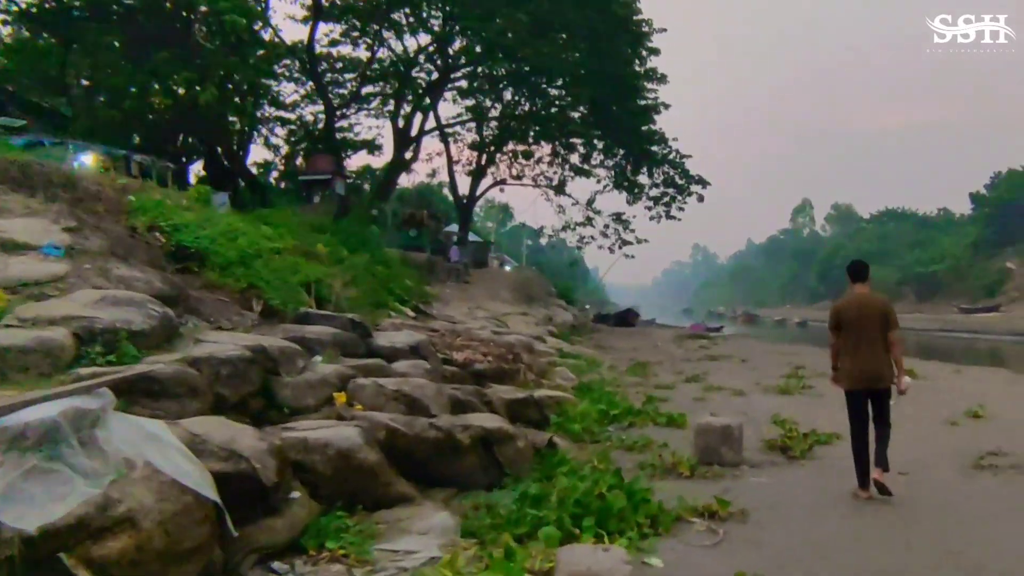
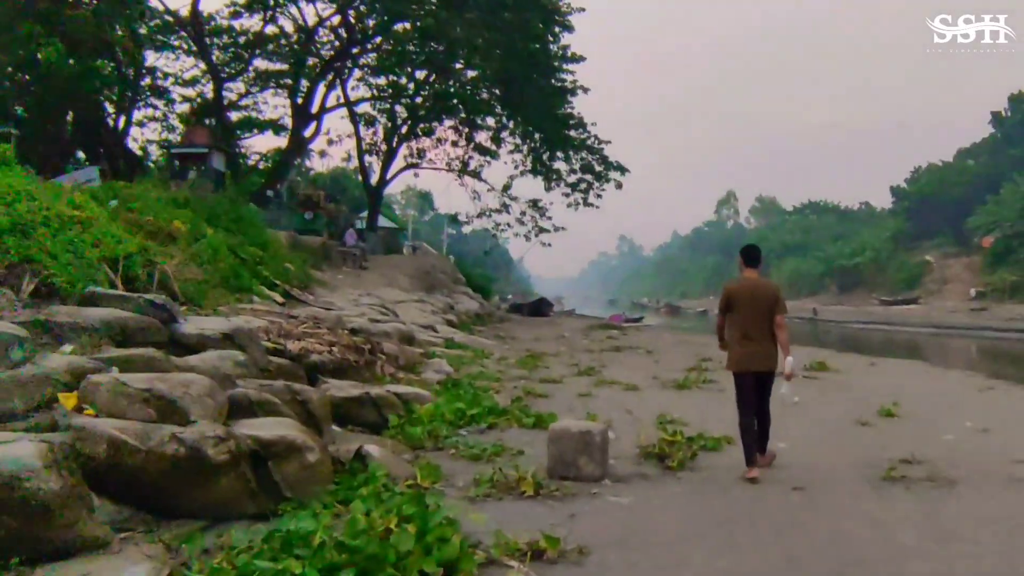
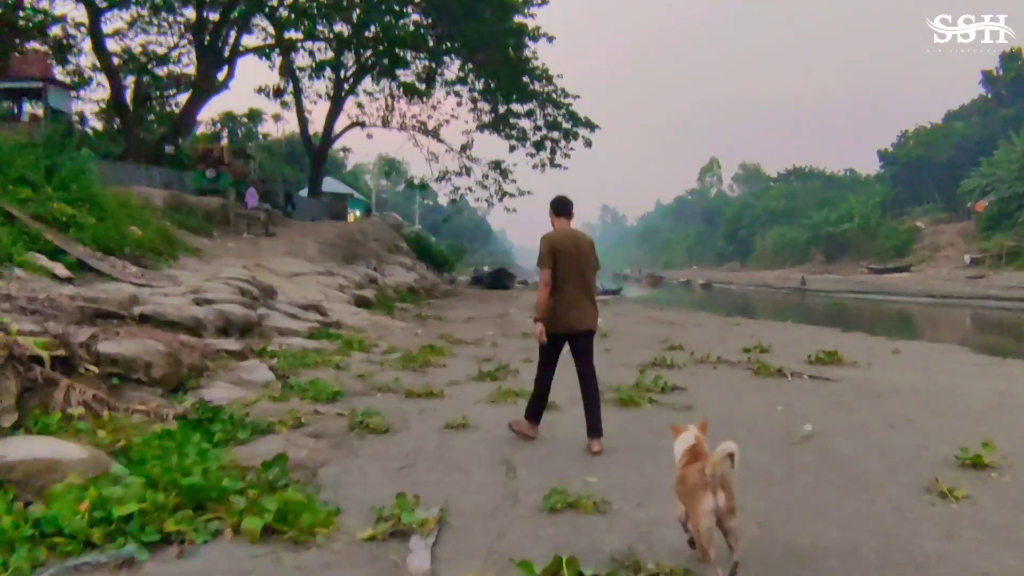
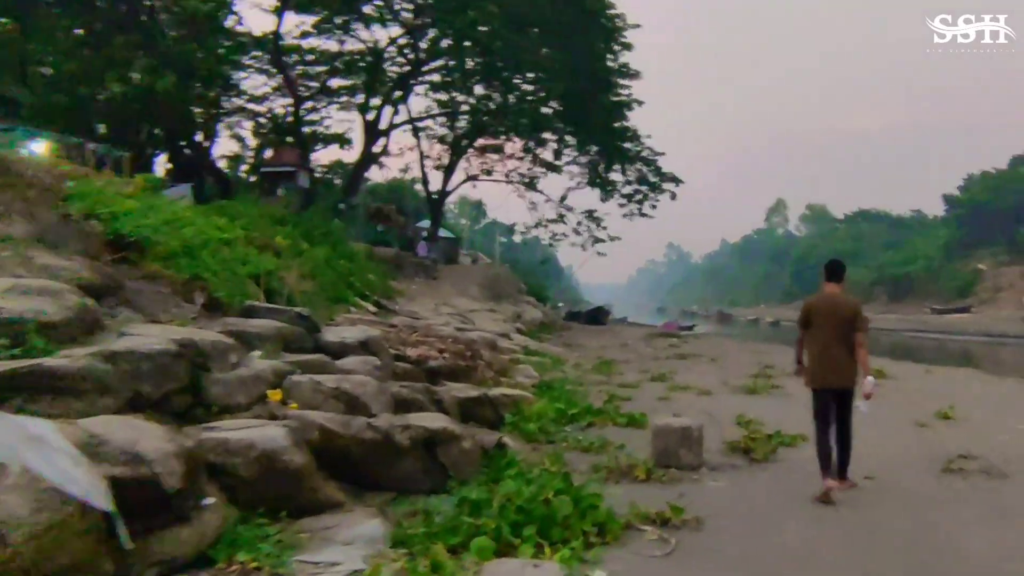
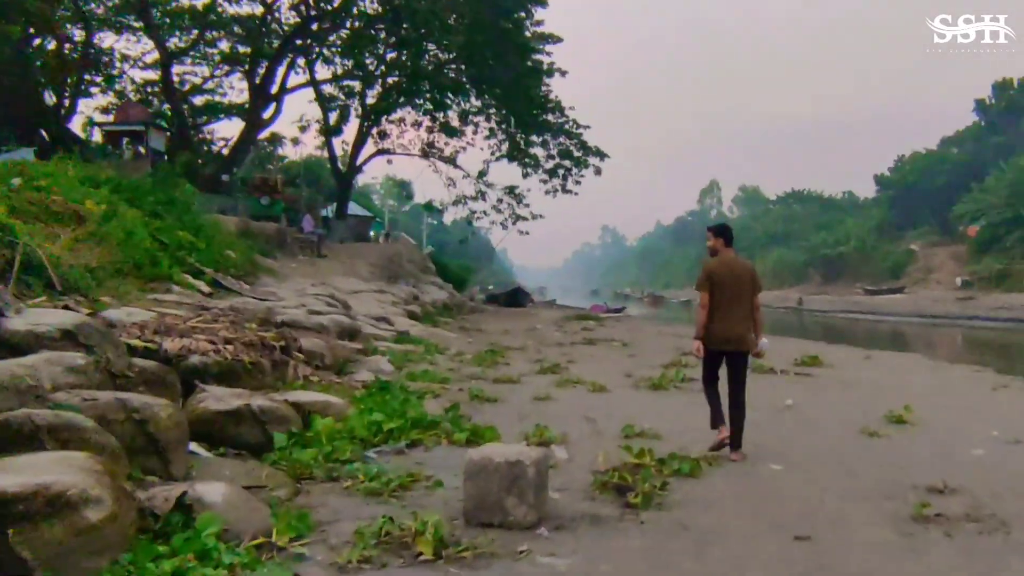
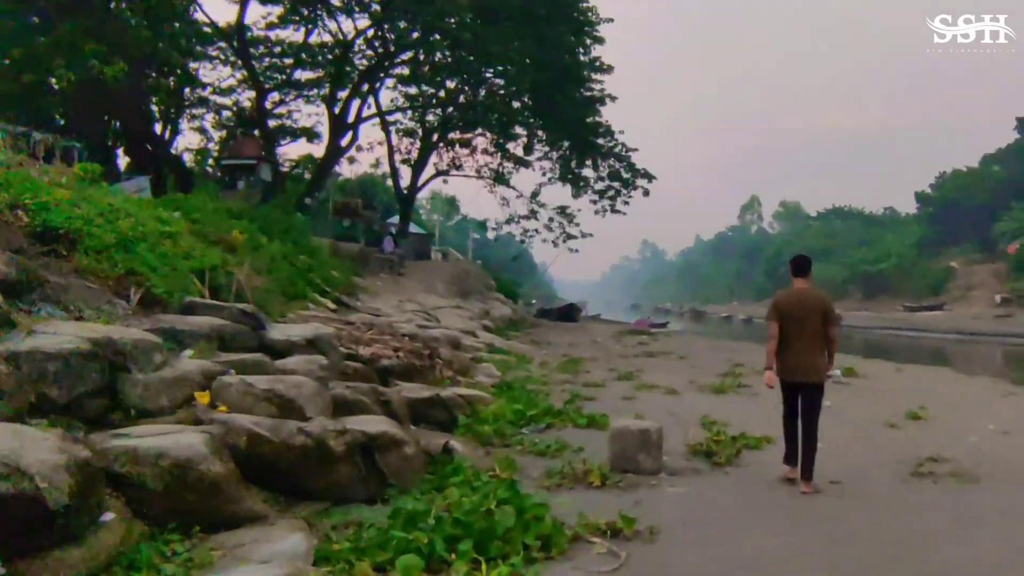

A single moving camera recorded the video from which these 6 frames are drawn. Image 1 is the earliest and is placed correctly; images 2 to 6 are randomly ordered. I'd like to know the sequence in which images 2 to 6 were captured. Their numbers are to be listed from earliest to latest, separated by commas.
4, 6, 2, 5, 3
